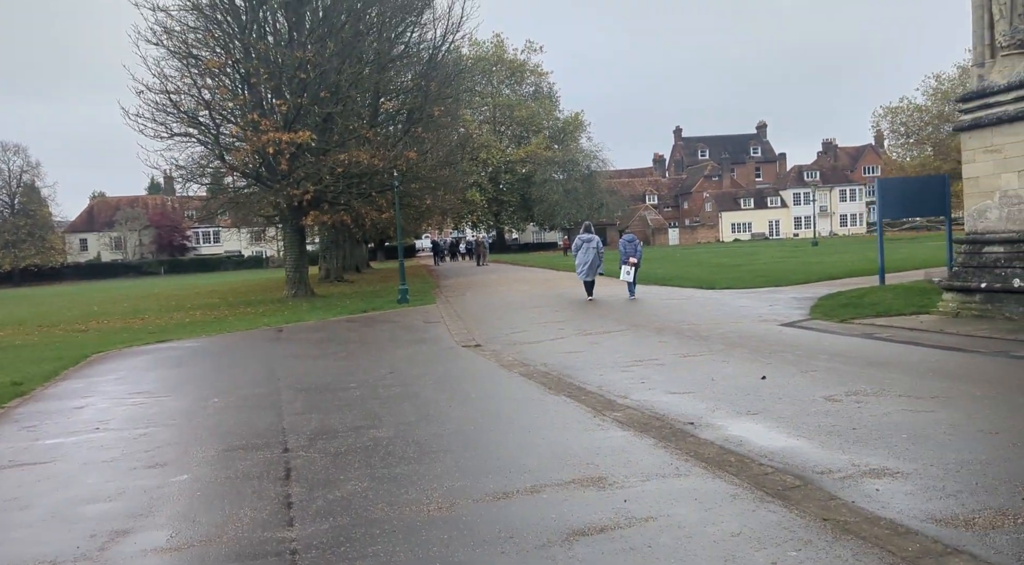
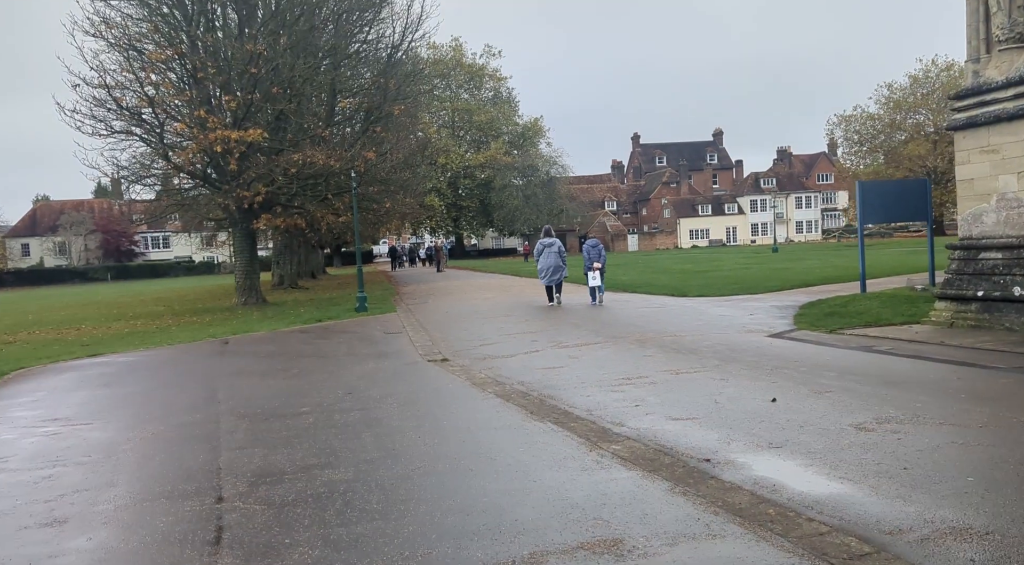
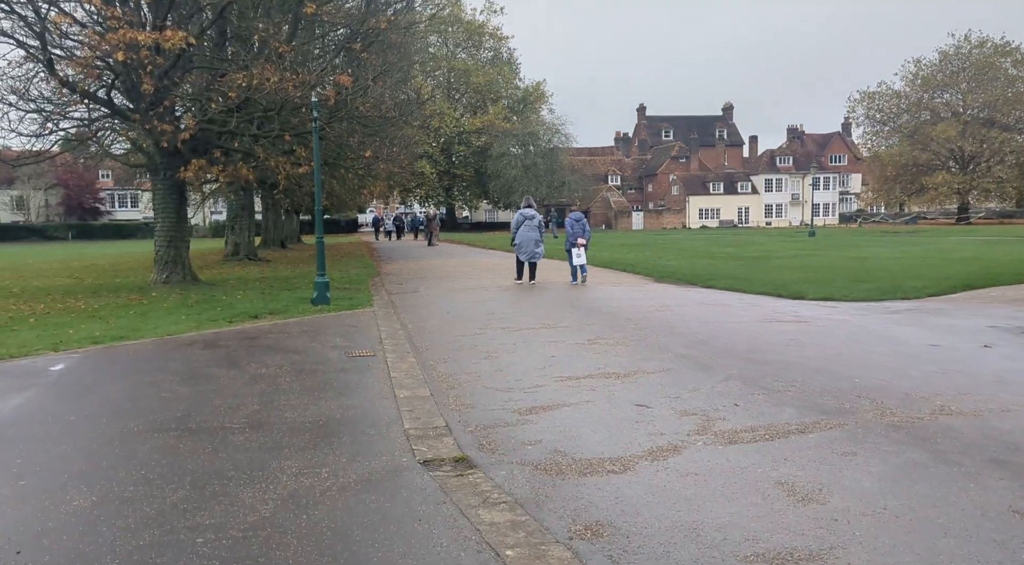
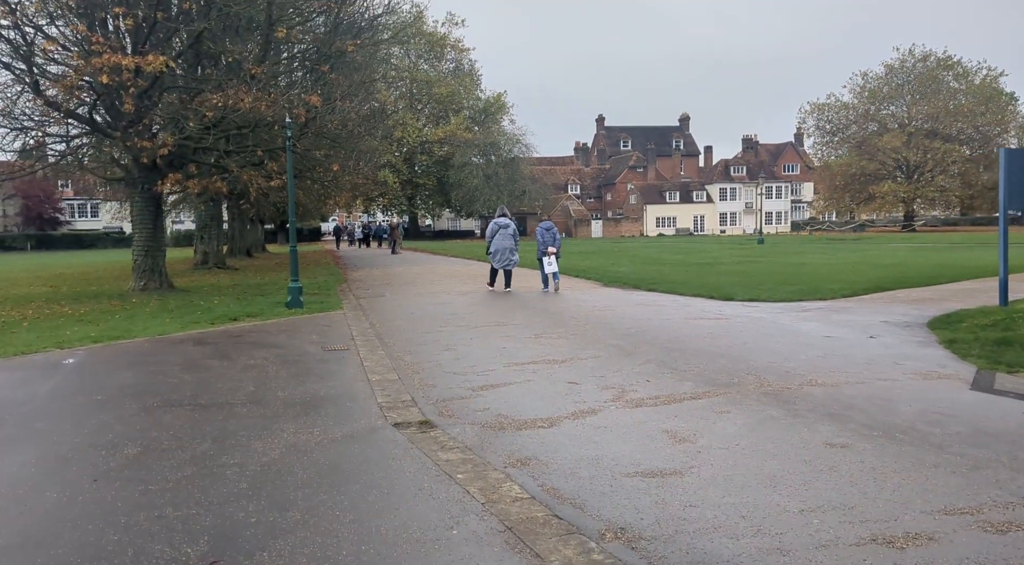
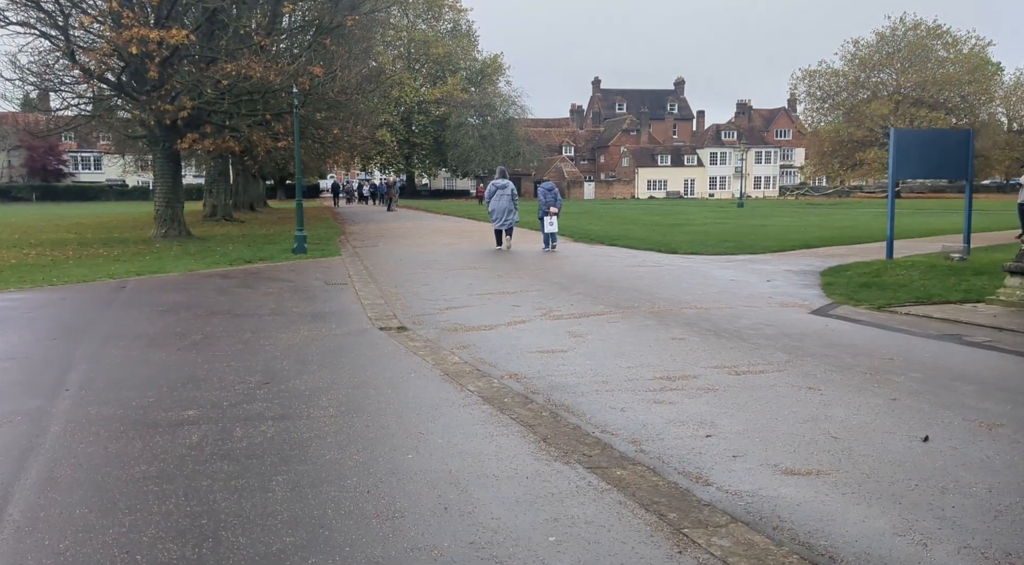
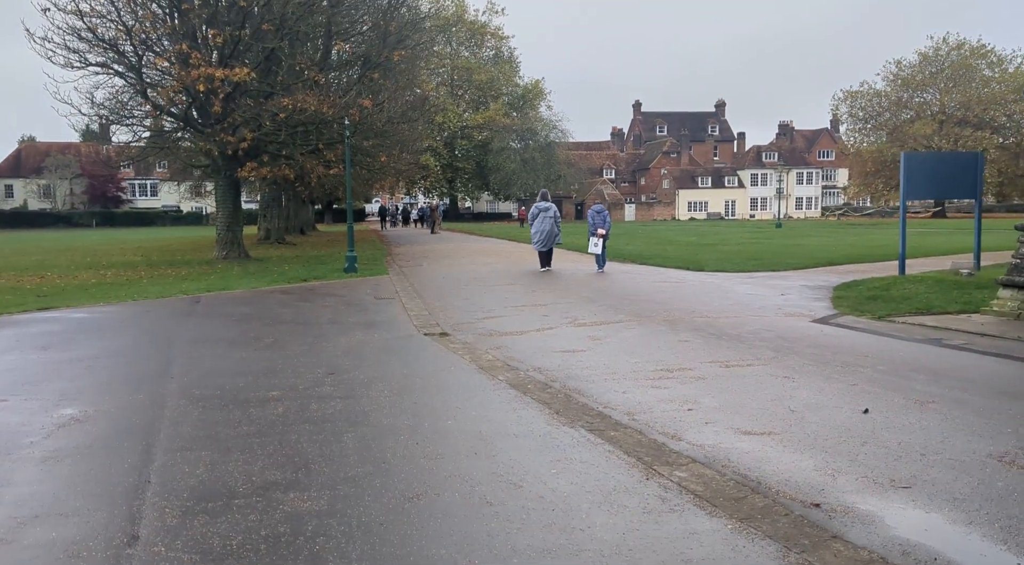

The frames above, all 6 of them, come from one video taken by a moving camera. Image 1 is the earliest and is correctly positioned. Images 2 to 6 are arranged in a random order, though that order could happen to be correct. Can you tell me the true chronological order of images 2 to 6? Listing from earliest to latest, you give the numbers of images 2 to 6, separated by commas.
2, 6, 5, 4, 3
